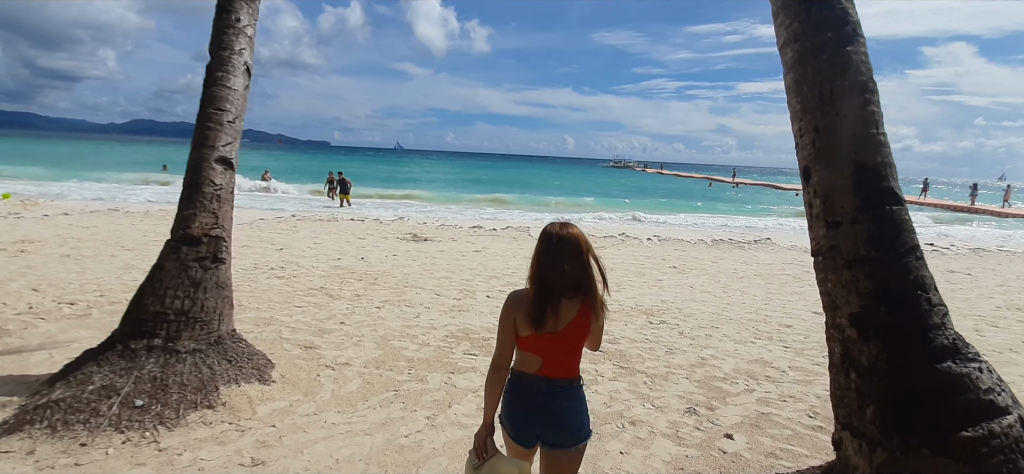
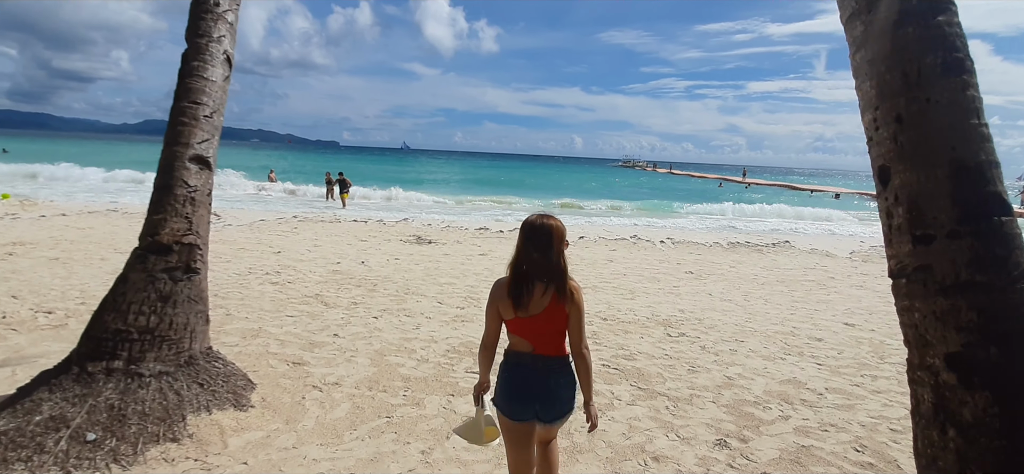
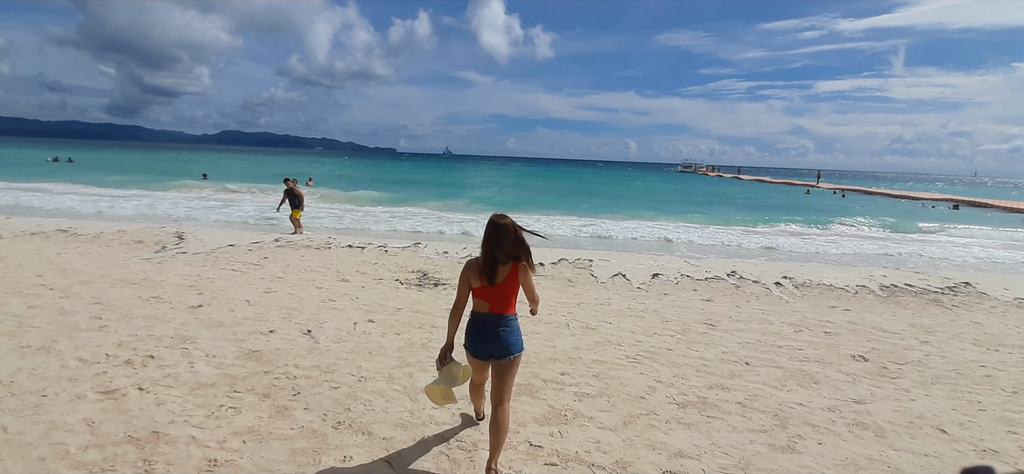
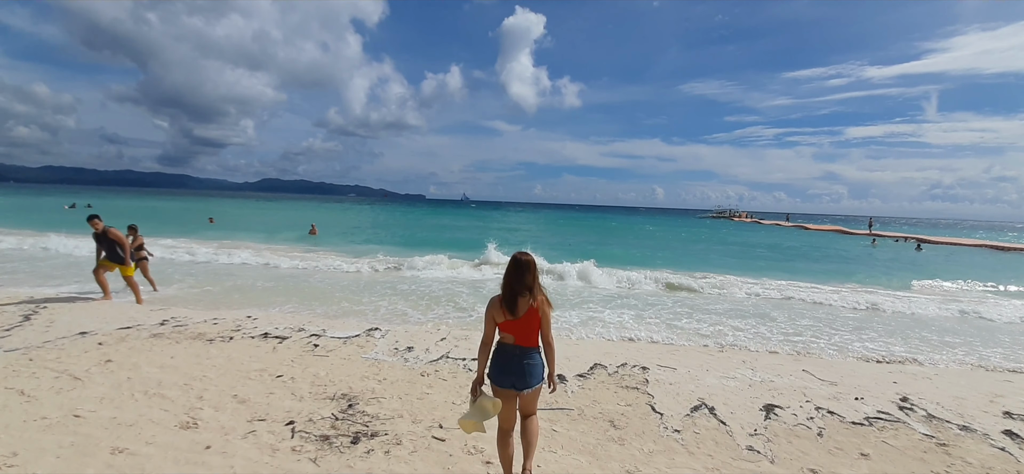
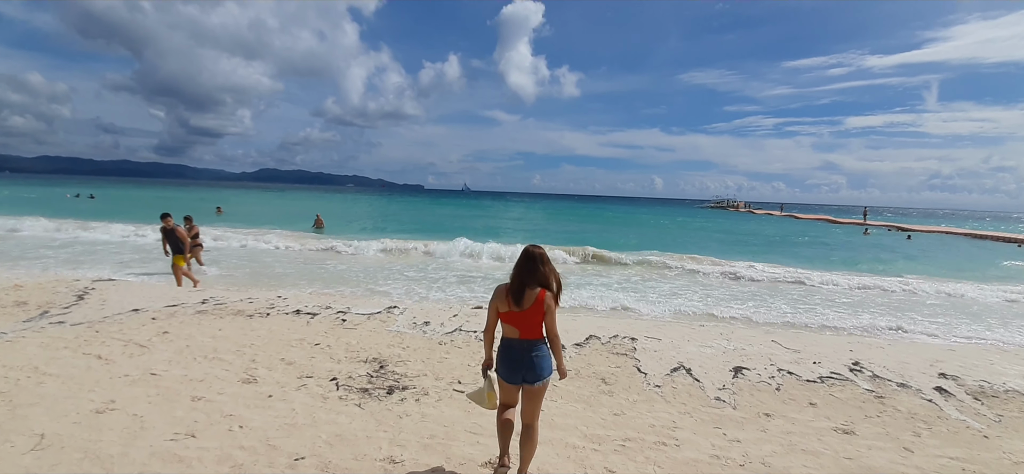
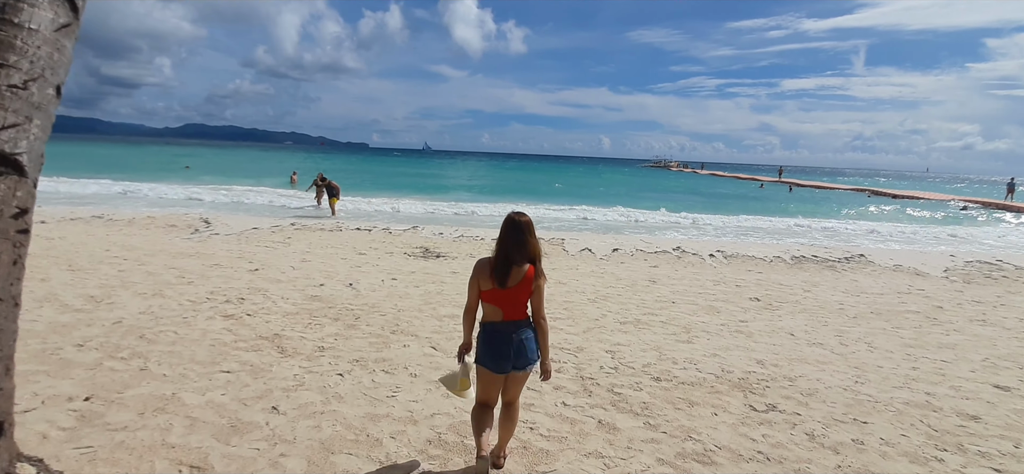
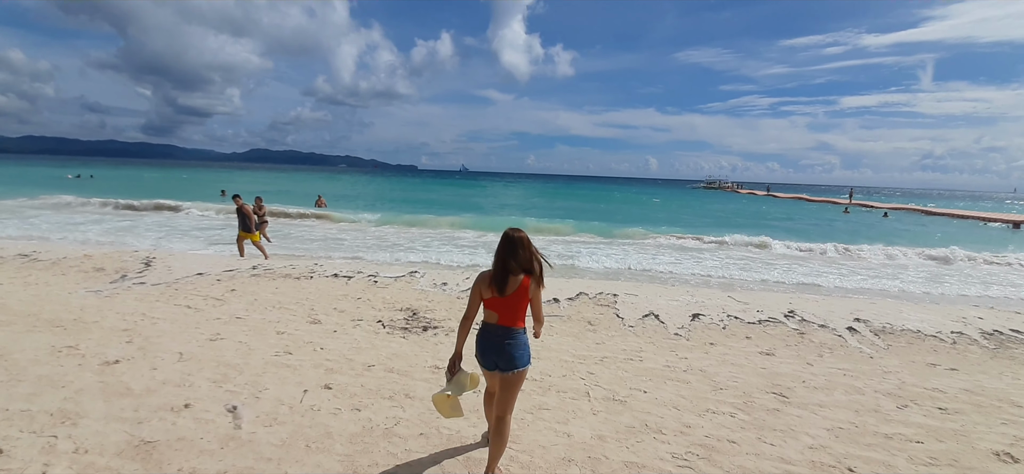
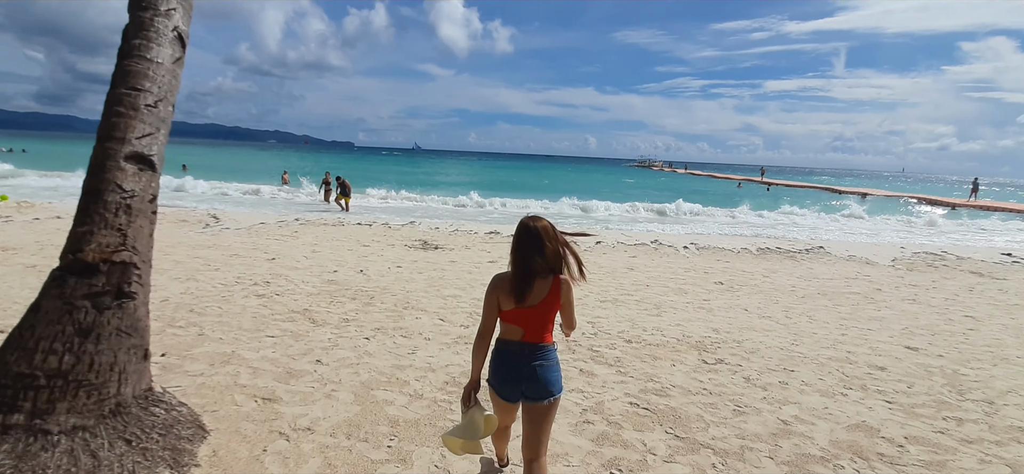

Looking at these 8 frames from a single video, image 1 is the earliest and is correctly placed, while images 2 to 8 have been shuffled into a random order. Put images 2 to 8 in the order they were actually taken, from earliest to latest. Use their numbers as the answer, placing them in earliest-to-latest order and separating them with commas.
2, 8, 6, 3, 7, 5, 4
